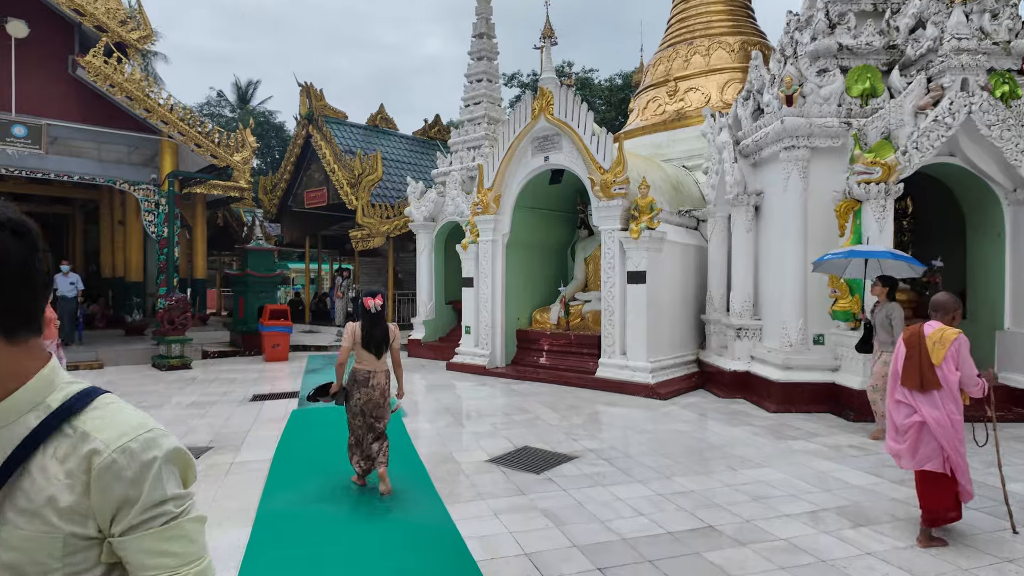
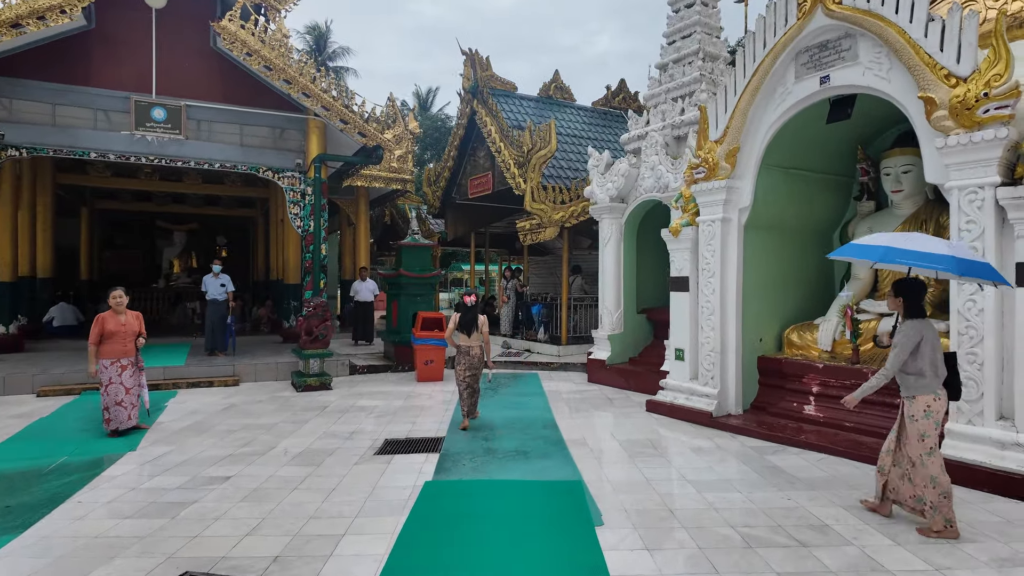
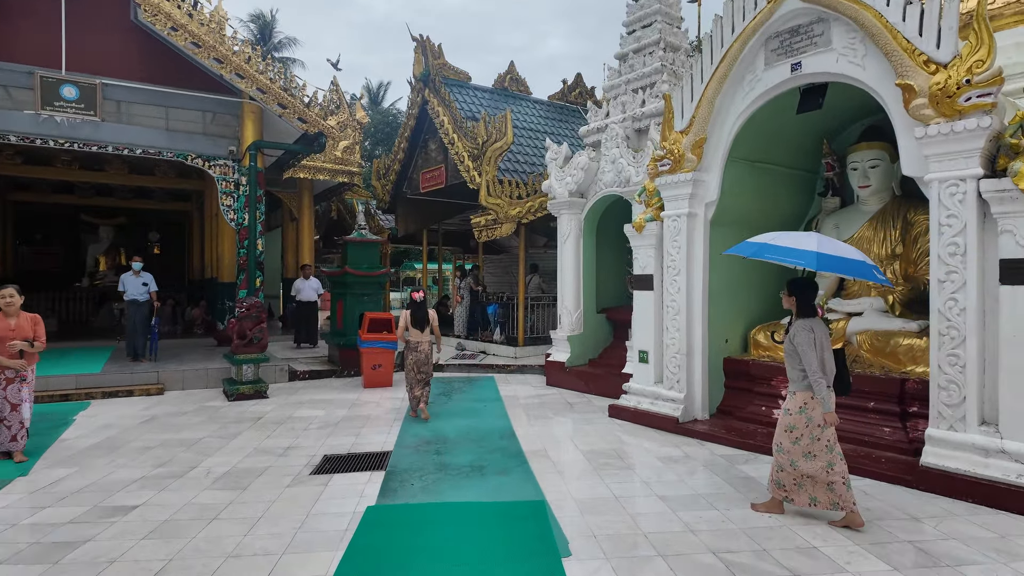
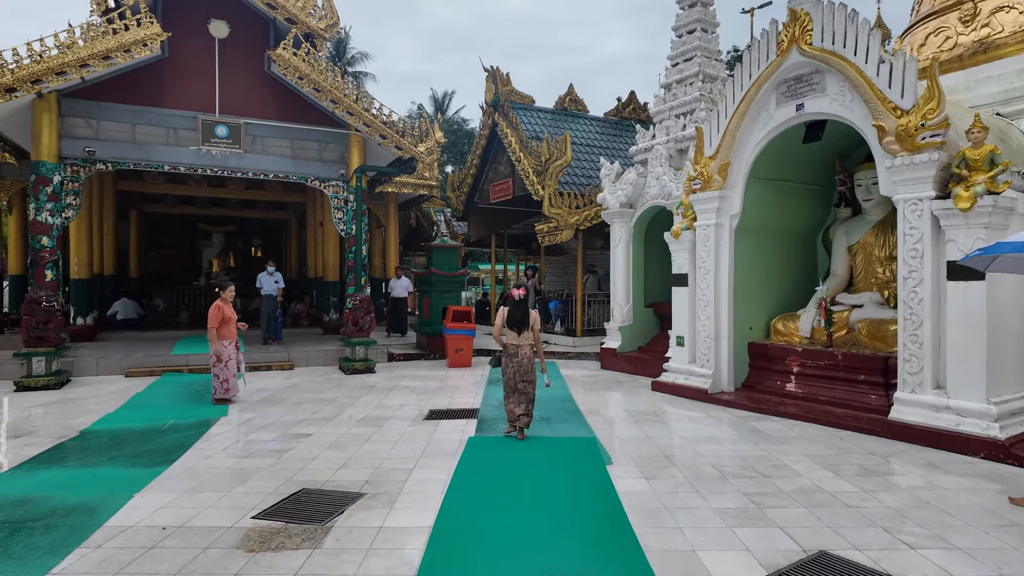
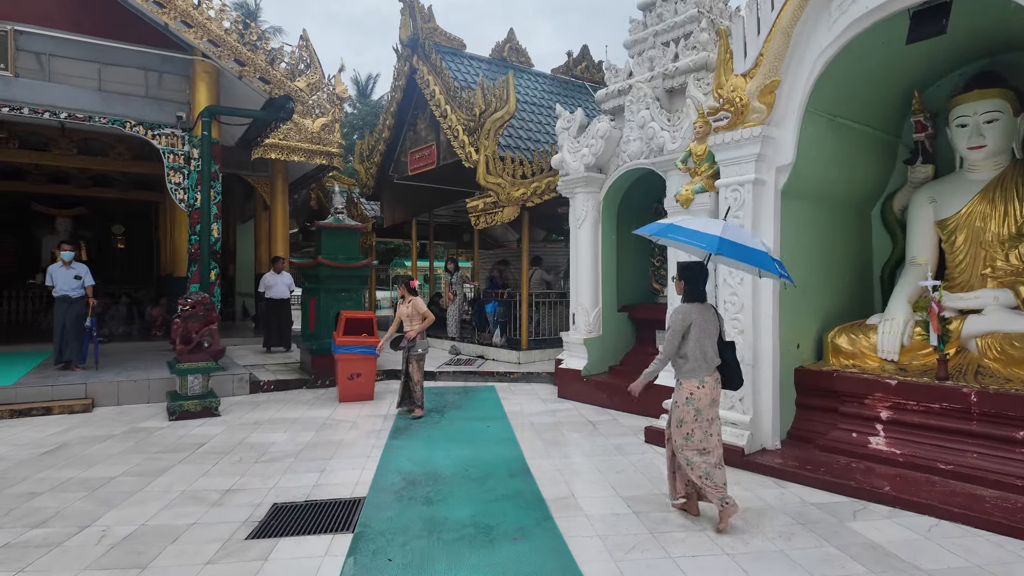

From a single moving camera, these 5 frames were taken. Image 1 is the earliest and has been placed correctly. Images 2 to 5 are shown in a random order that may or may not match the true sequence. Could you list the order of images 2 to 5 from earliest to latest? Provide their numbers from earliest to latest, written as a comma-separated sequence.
4, 2, 3, 5
